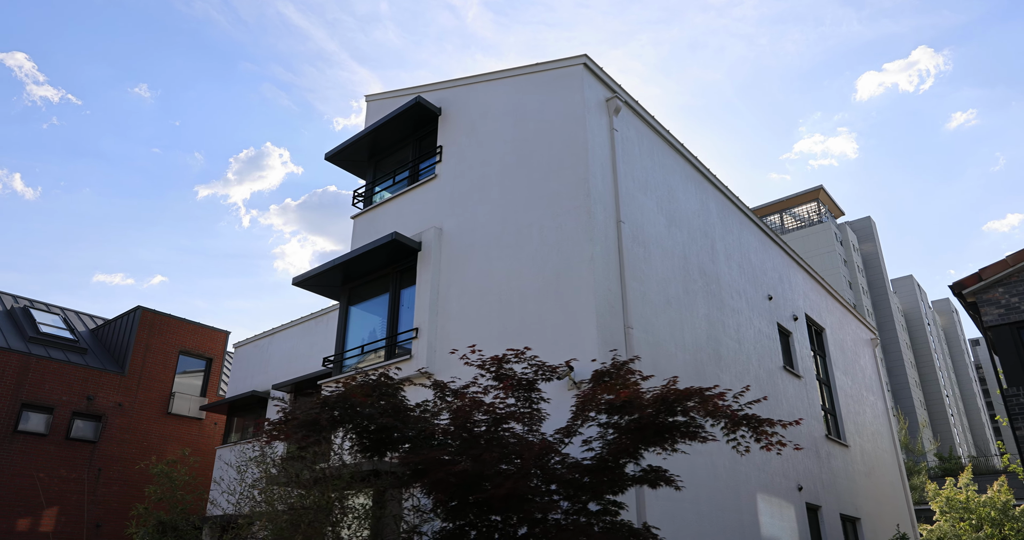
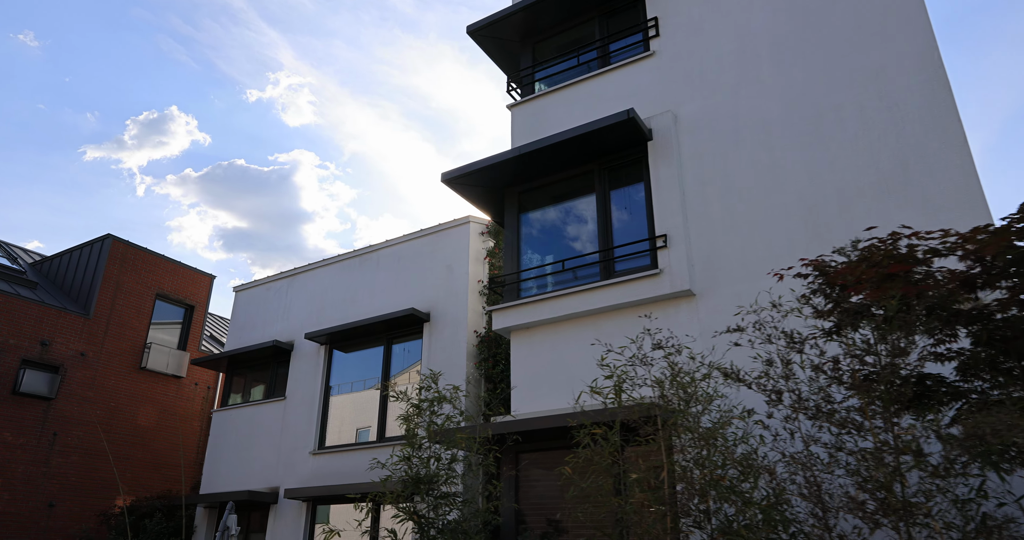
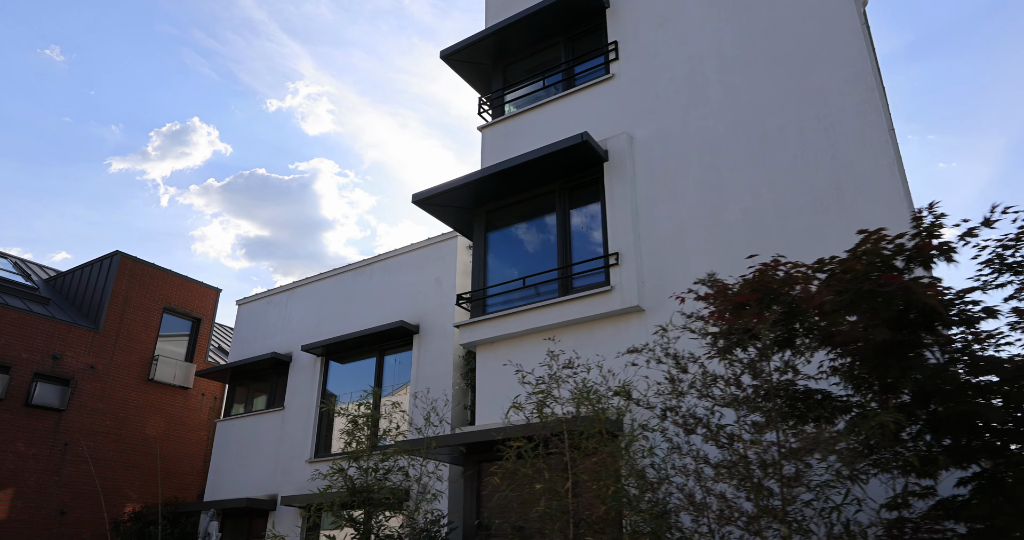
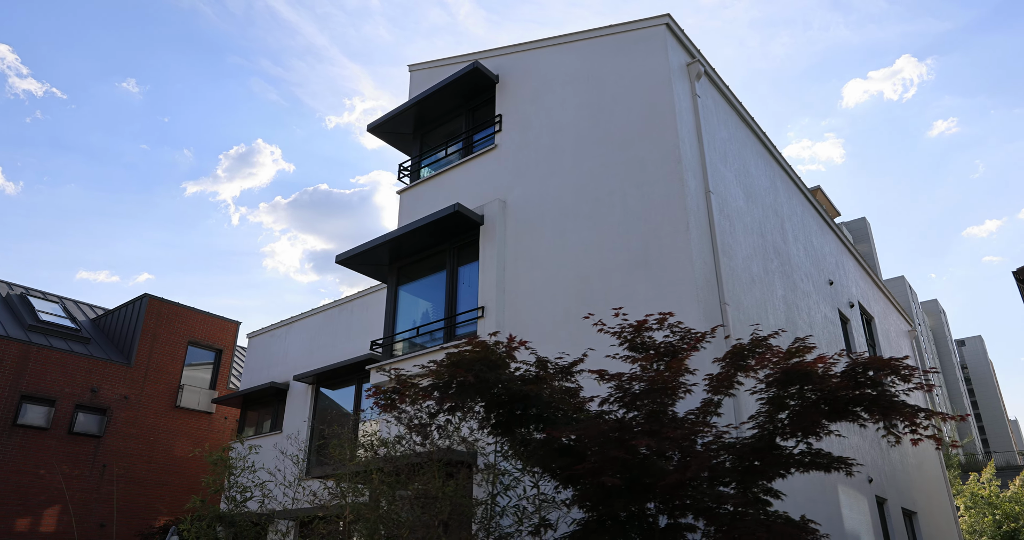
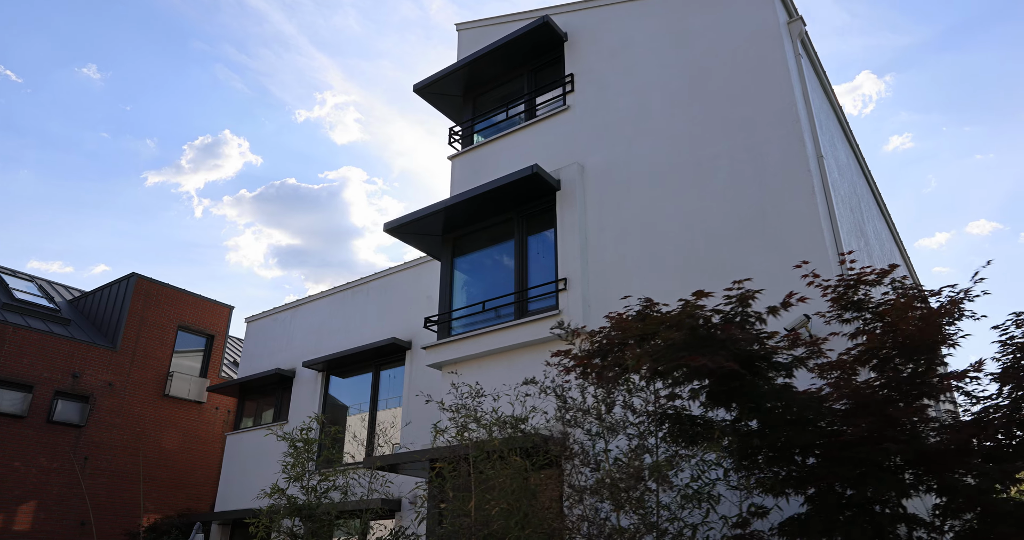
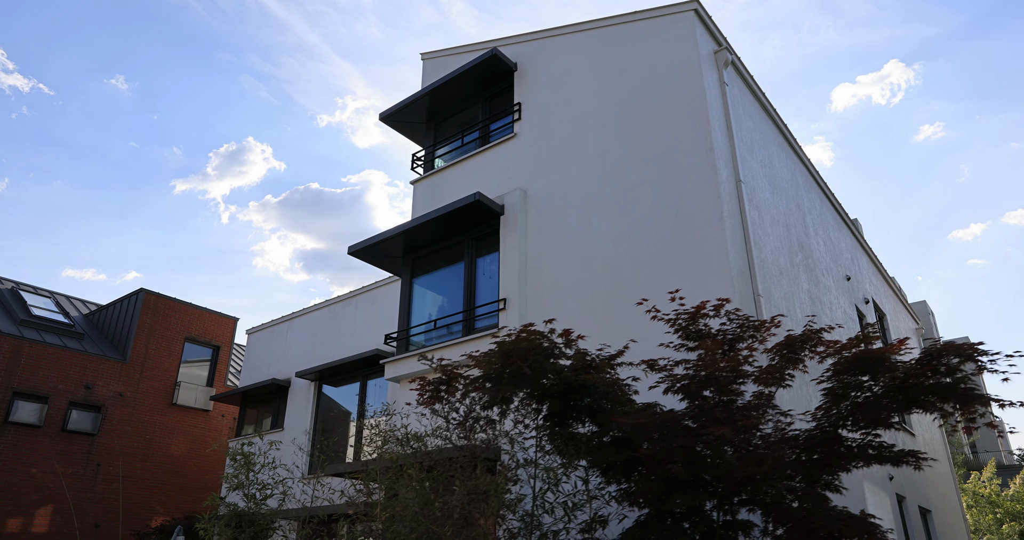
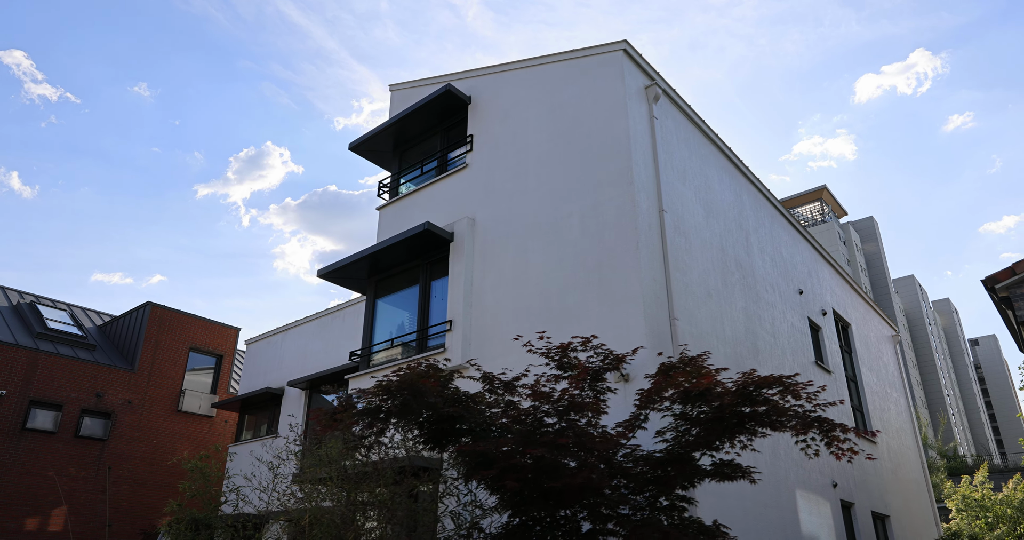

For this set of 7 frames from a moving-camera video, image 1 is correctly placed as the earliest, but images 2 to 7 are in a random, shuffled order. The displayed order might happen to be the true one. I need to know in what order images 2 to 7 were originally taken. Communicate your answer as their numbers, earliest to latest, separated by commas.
7, 4, 6, 5, 3, 2
